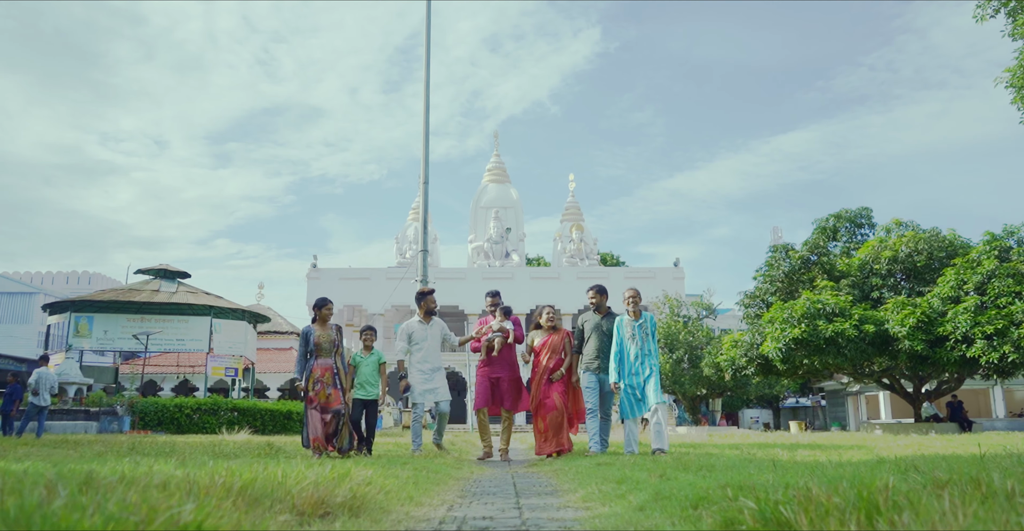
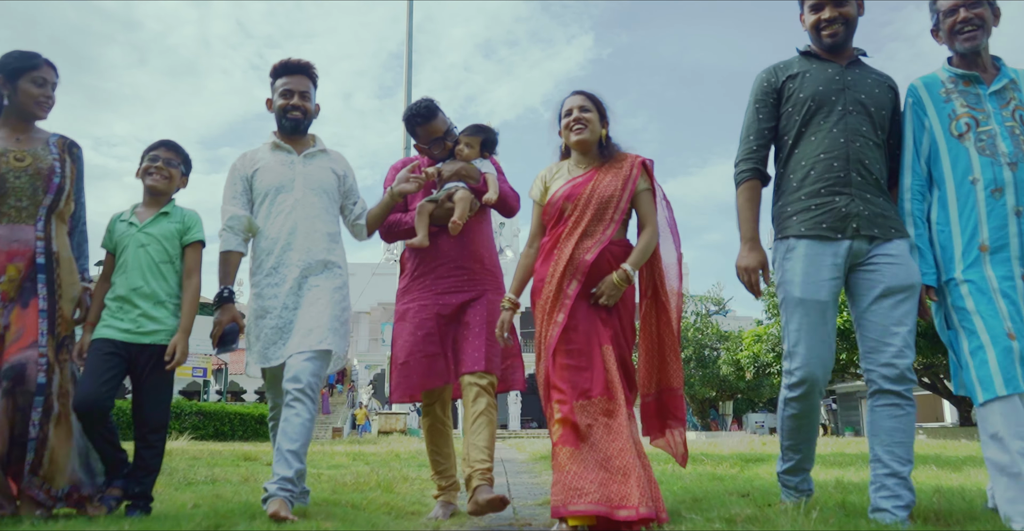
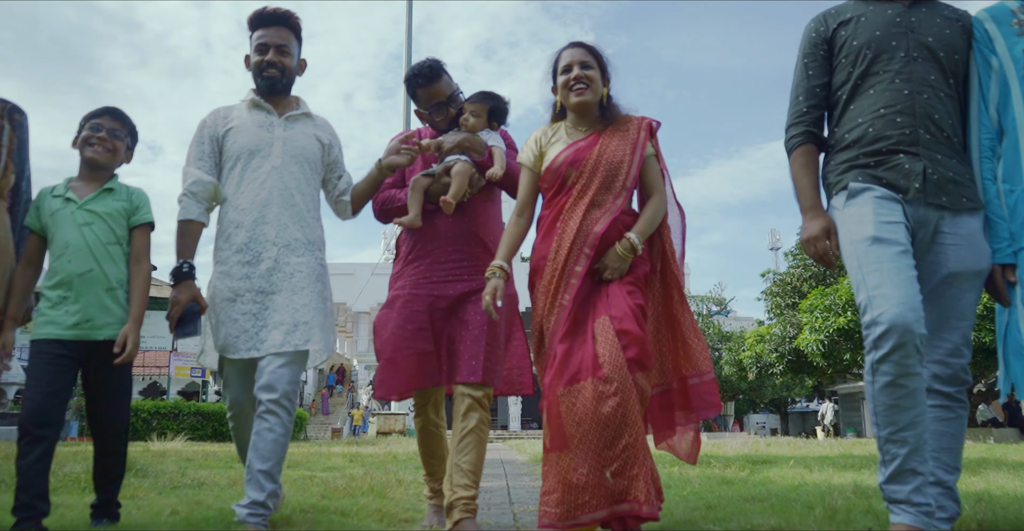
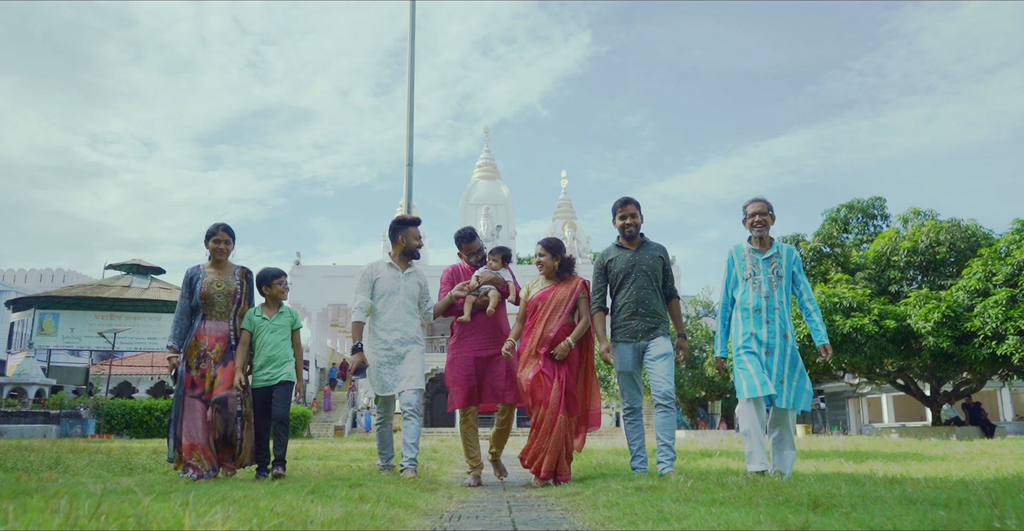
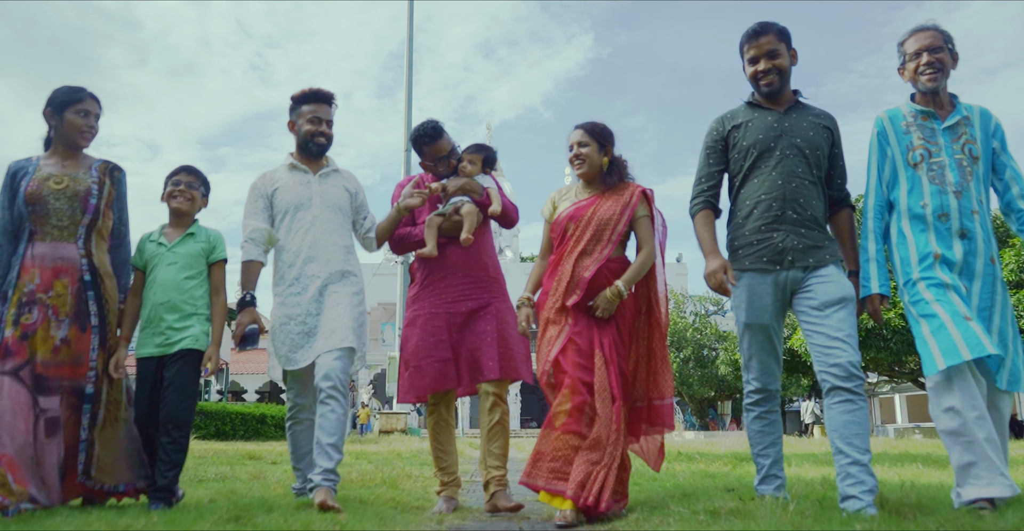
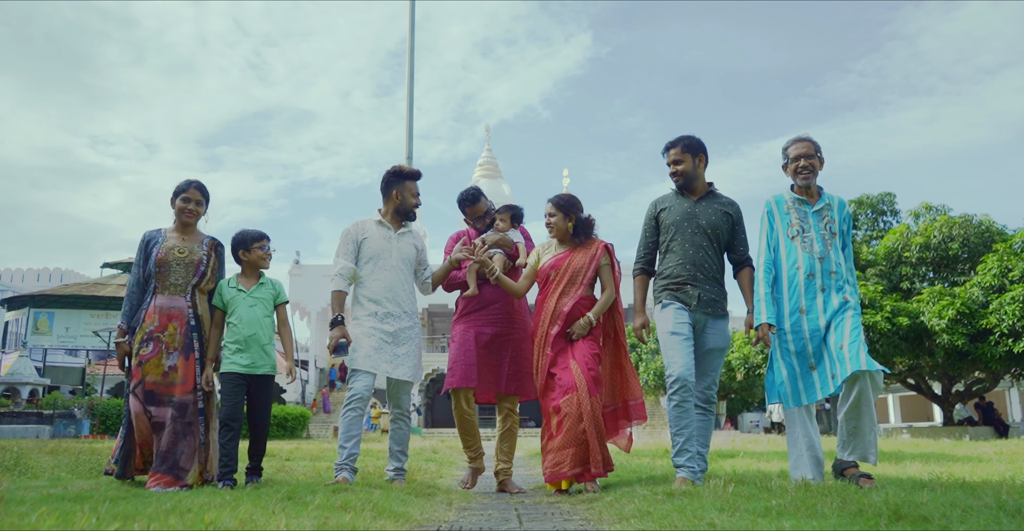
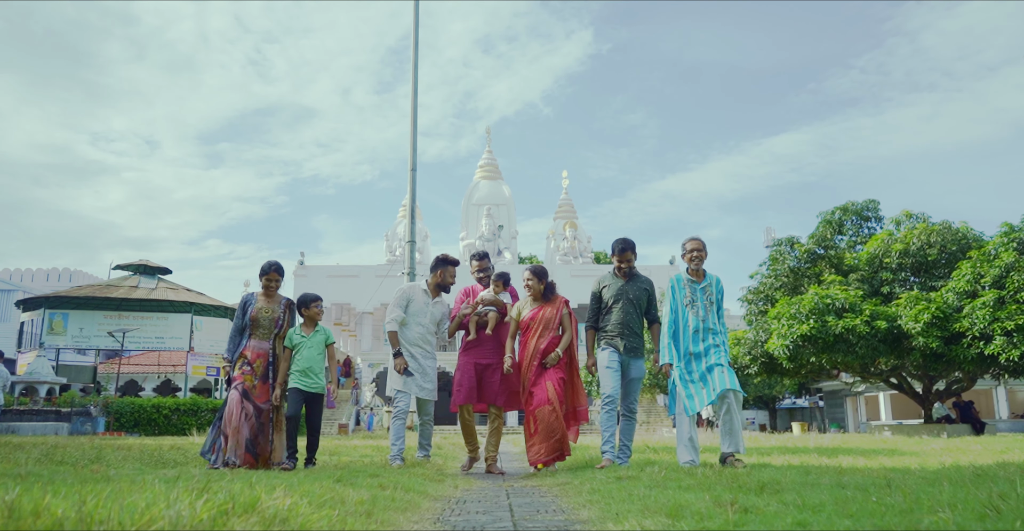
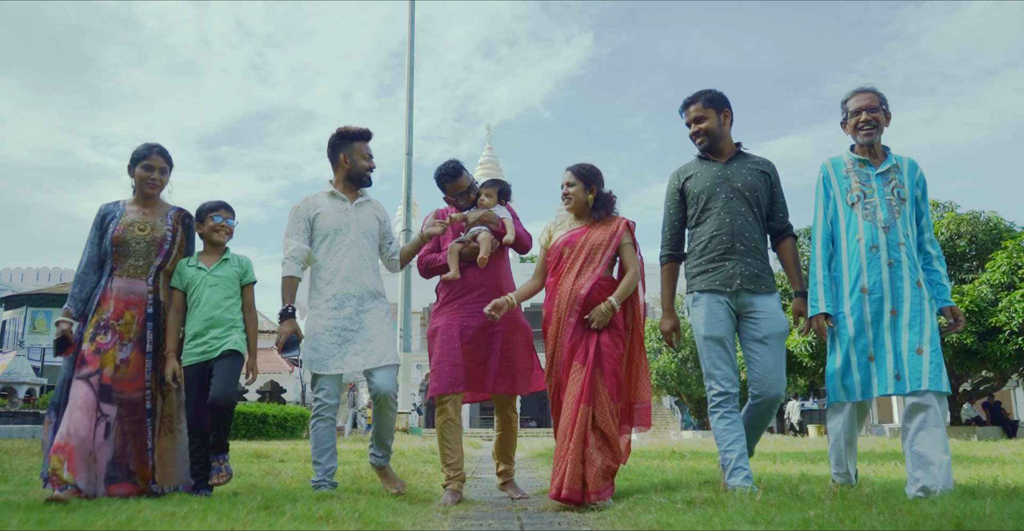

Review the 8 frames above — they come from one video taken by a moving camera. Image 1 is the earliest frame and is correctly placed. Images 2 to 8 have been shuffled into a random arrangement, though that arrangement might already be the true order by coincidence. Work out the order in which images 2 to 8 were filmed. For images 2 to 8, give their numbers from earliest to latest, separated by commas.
7, 4, 6, 8, 5, 2, 3
